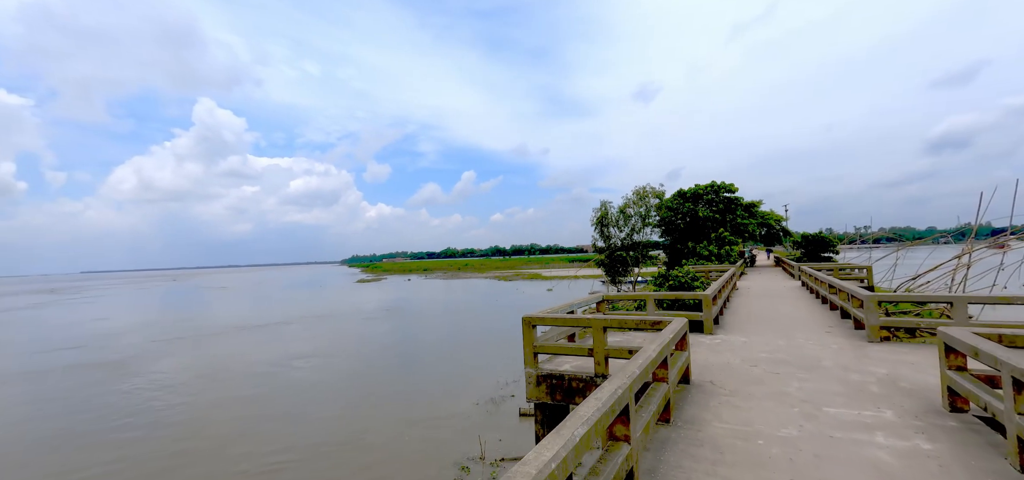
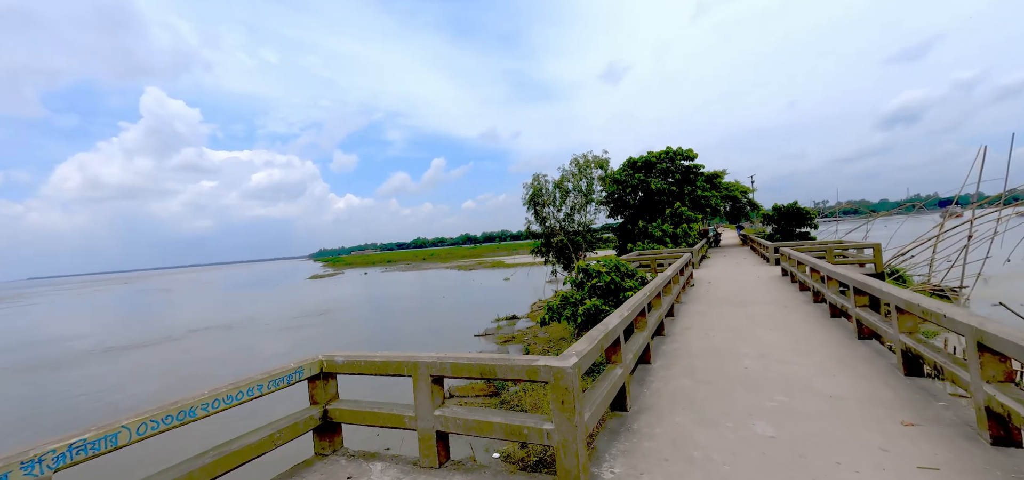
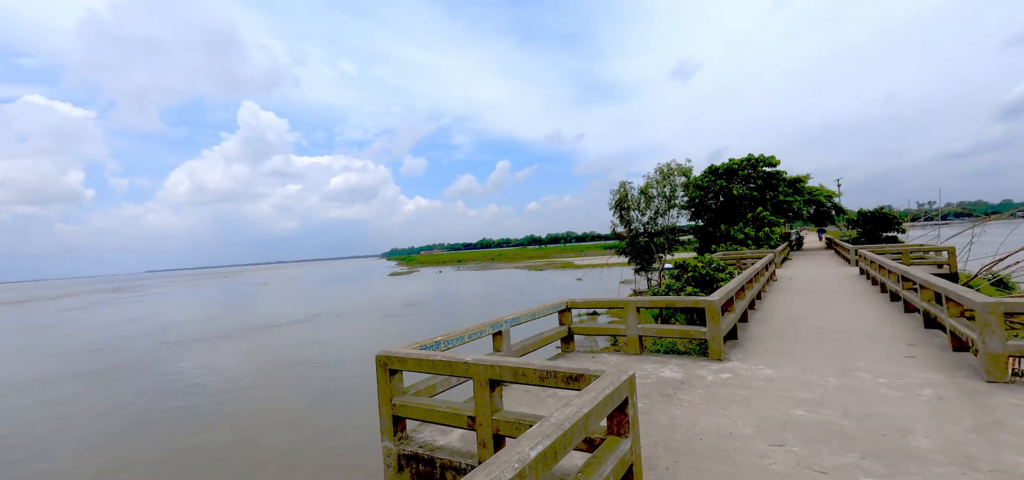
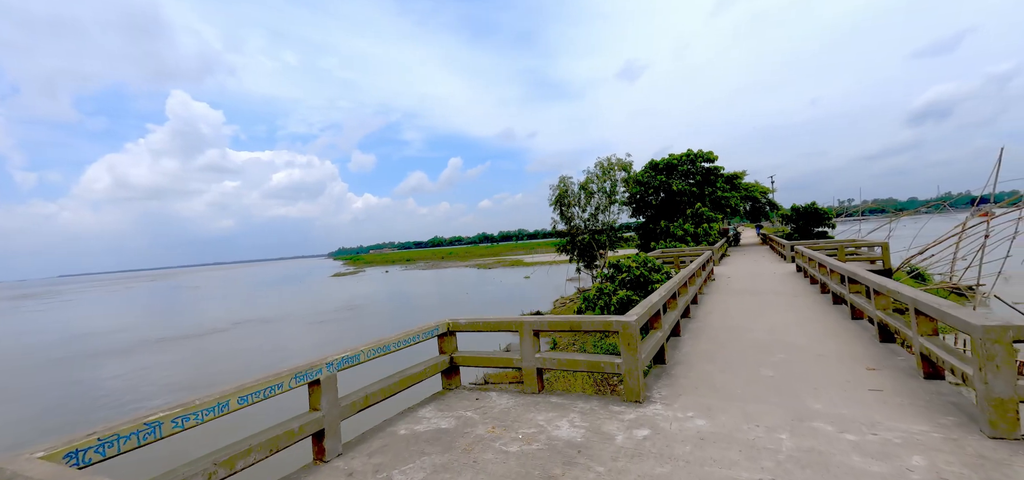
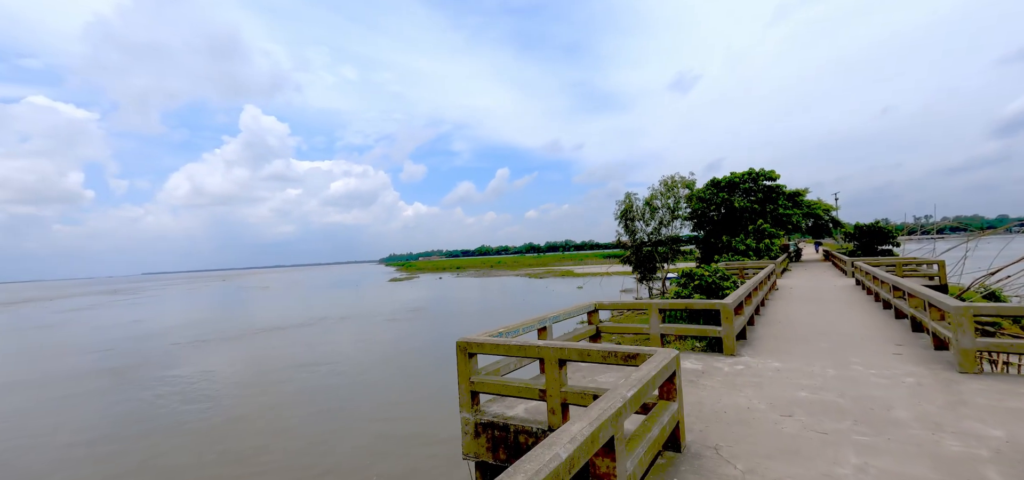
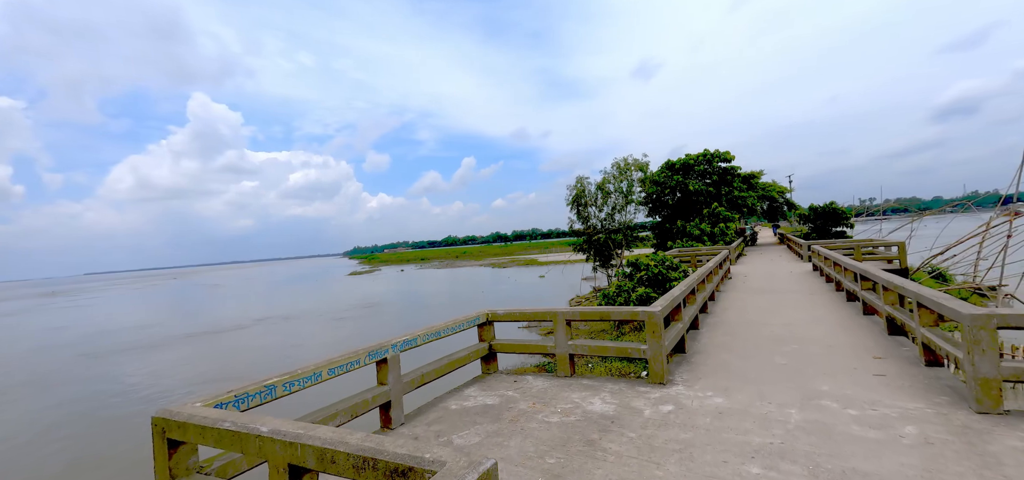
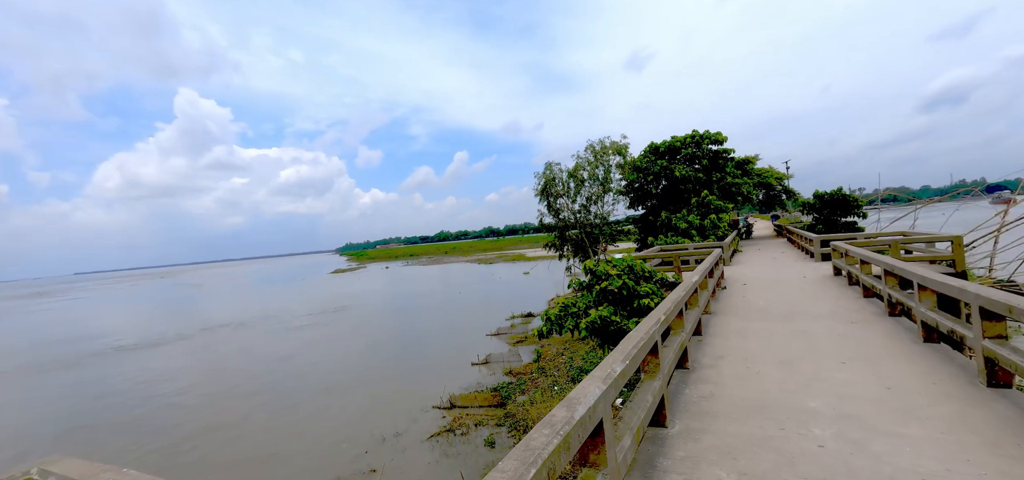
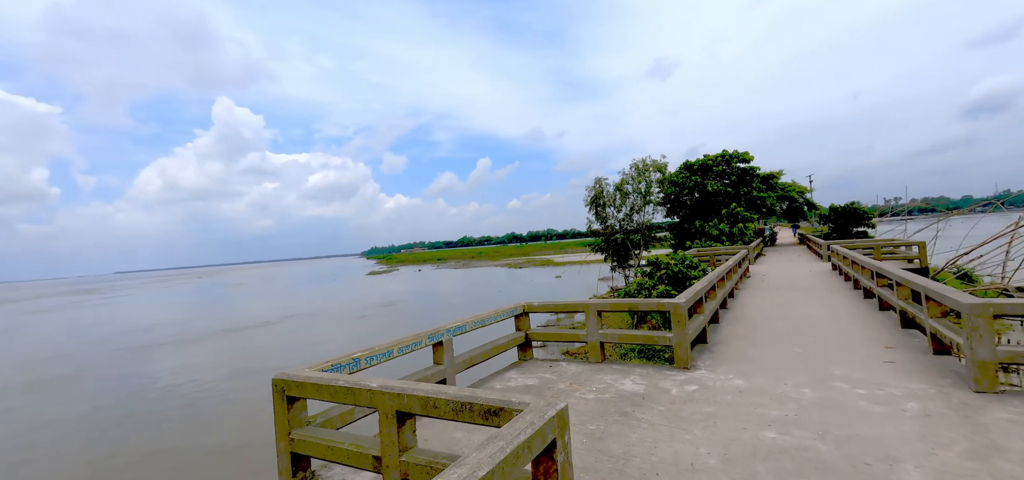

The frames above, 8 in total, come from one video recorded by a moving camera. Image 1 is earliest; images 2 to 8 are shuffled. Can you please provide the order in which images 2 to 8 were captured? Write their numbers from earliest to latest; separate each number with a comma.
5, 3, 8, 6, 4, 2, 7
